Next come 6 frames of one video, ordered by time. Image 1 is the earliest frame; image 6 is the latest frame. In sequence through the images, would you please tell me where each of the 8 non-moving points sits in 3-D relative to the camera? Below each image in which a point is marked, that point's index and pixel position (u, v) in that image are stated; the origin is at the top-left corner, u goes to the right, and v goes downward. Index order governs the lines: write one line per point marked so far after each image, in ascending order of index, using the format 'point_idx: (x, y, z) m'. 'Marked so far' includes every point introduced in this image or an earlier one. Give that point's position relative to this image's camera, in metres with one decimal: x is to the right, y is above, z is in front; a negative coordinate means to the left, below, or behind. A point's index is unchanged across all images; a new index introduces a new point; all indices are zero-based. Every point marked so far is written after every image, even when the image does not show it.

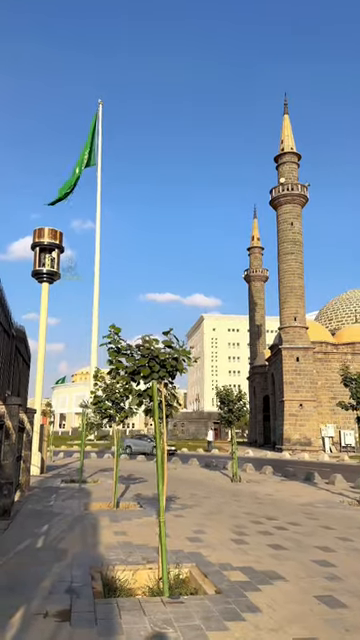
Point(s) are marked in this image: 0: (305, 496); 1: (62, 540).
0: (+3.7, -5.3, +14.6) m
1: (-2.0, -3.7, +8.2) m
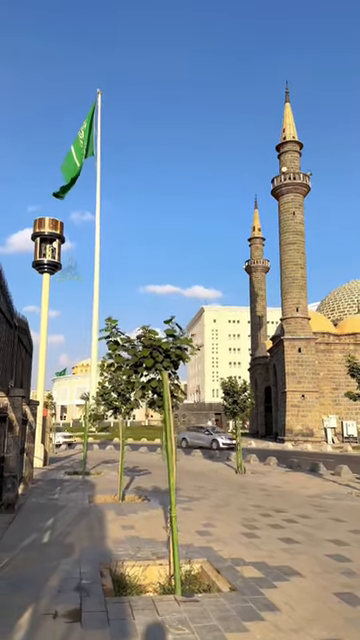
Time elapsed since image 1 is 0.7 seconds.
0: (+3.9, -4.9, +14.5) m
1: (-1.8, -3.5, +8.0) m
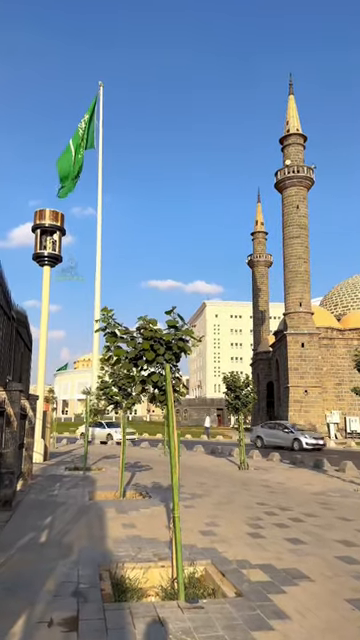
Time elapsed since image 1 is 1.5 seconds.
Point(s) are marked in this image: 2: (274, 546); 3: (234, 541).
0: (+3.9, -4.8, +14.2) m
1: (-1.8, -3.3, +7.7) m
2: (+1.4, -3.2, +7.1) m
3: (+0.8, -3.3, +7.3) m
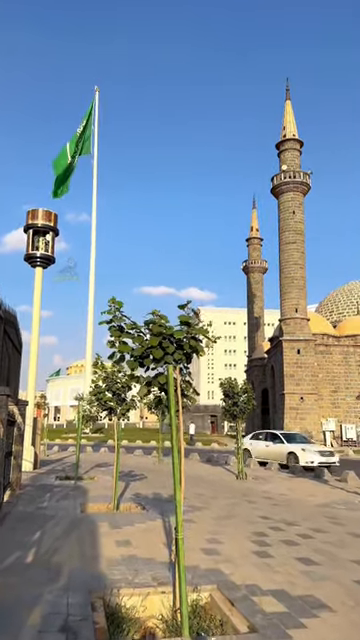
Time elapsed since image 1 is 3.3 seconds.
0: (+3.8, -4.9, +13.5) m
1: (-1.8, -3.3, +7.0) m
2: (+1.4, -3.2, +6.4) m
3: (+0.8, -3.3, +6.6) m
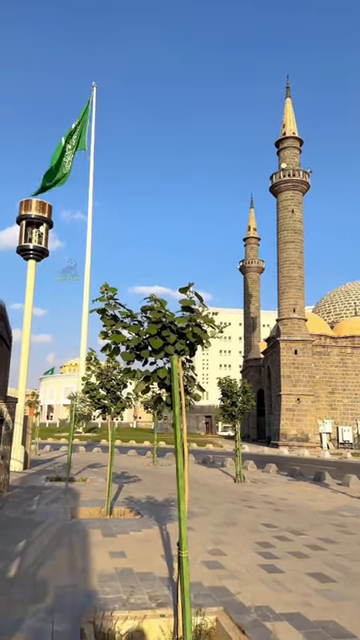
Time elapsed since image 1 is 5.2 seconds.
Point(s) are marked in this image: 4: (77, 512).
0: (+3.7, -4.8, +12.9) m
1: (-1.8, -3.1, +6.3) m
2: (+1.4, -3.1, +5.8) m
3: (+0.8, -3.1, +6.0) m
4: (-2.2, -4.0, +10.3) m
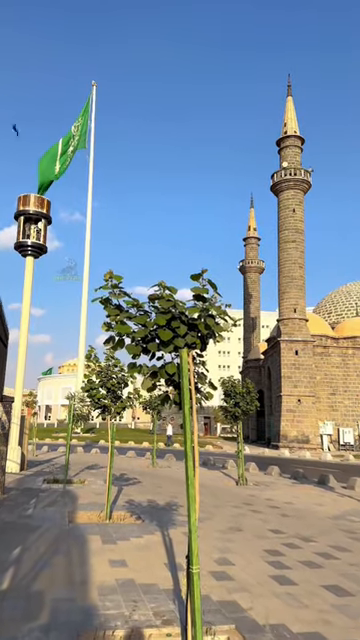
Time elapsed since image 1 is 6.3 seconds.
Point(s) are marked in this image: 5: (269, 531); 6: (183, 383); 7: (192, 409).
0: (+3.8, -4.7, +12.5) m
1: (-1.7, -3.1, +5.9) m
2: (+1.4, -3.0, +5.3) m
3: (+0.9, -3.0, +5.6) m
4: (-2.1, -3.9, +9.8) m
5: (+1.6, -3.8, +8.8) m
6: (0.0, -0.5, +4.1) m
7: (+0.1, -0.8, +4.6) m
